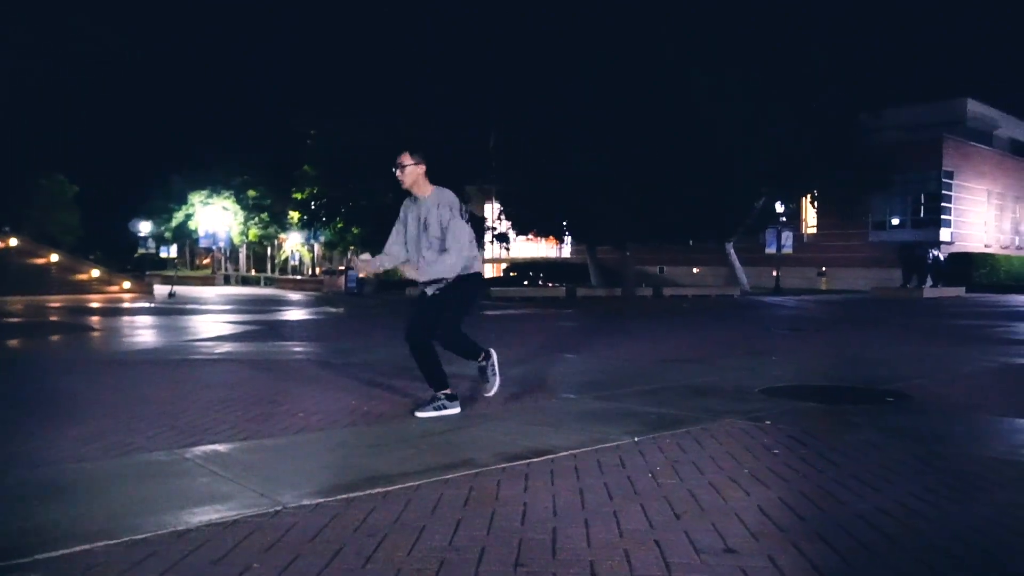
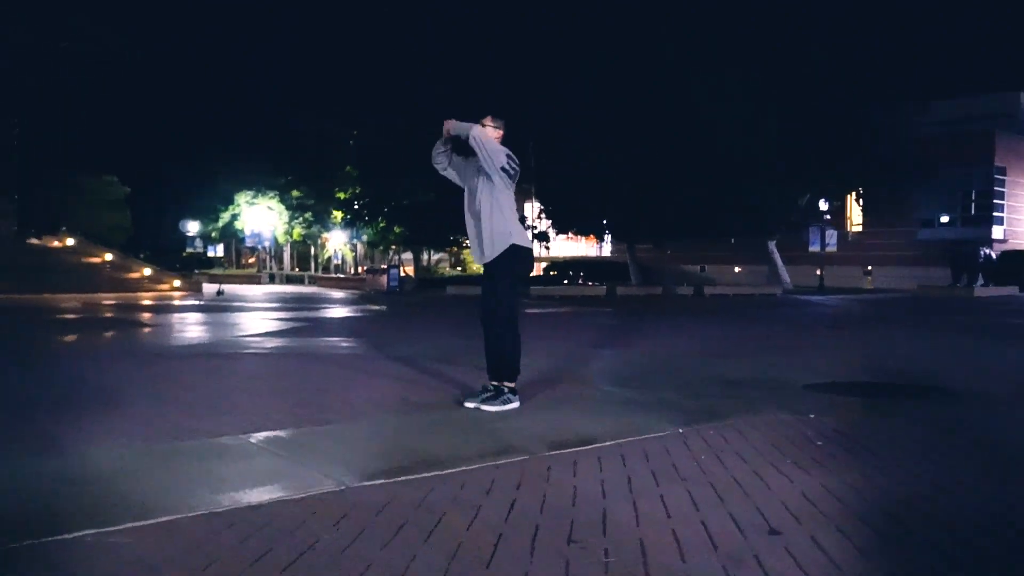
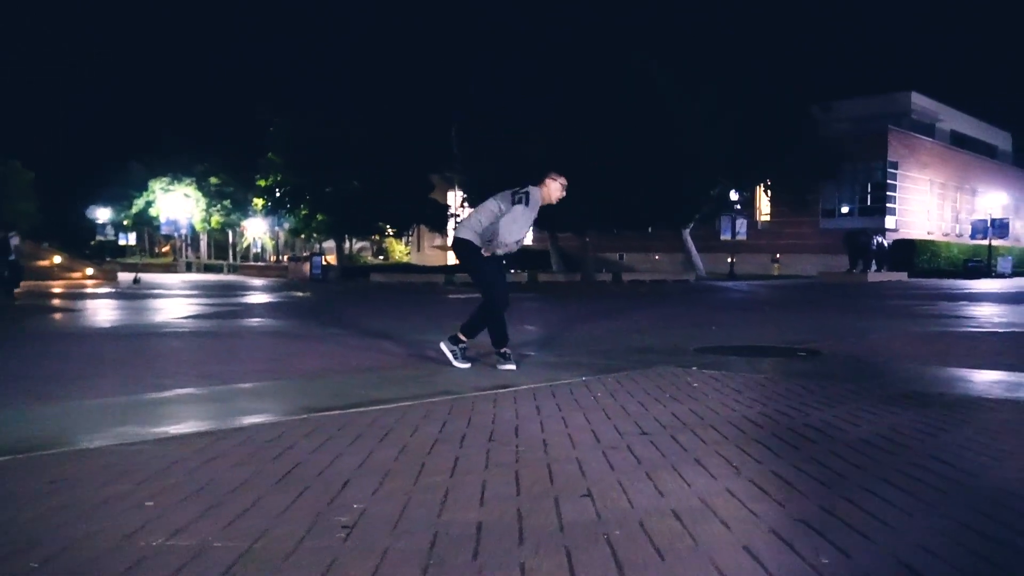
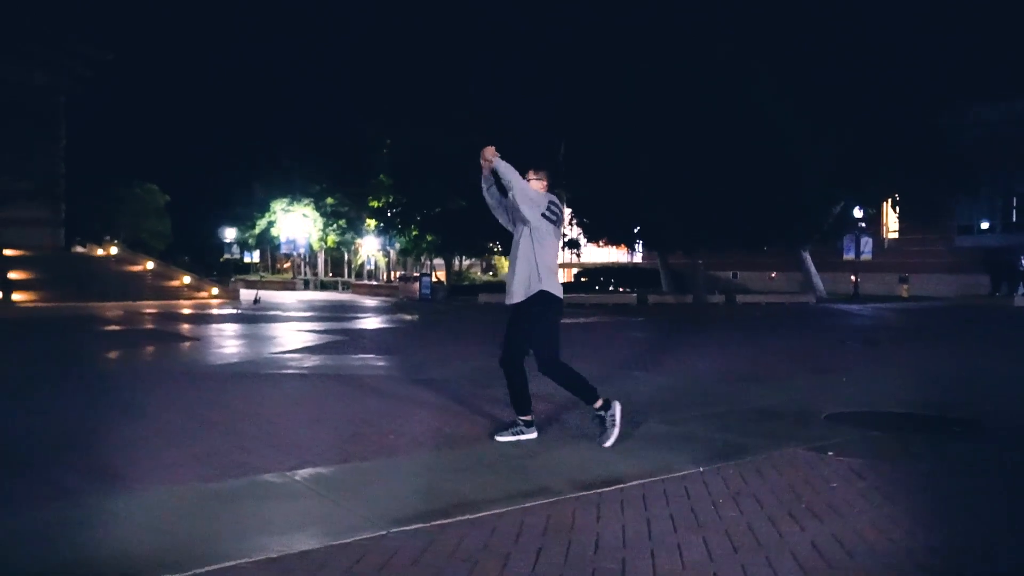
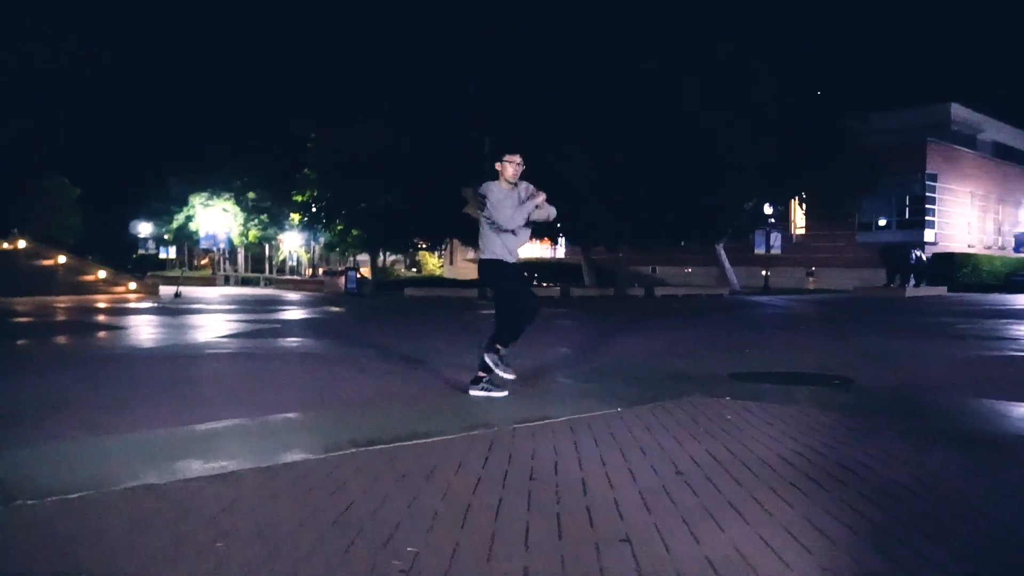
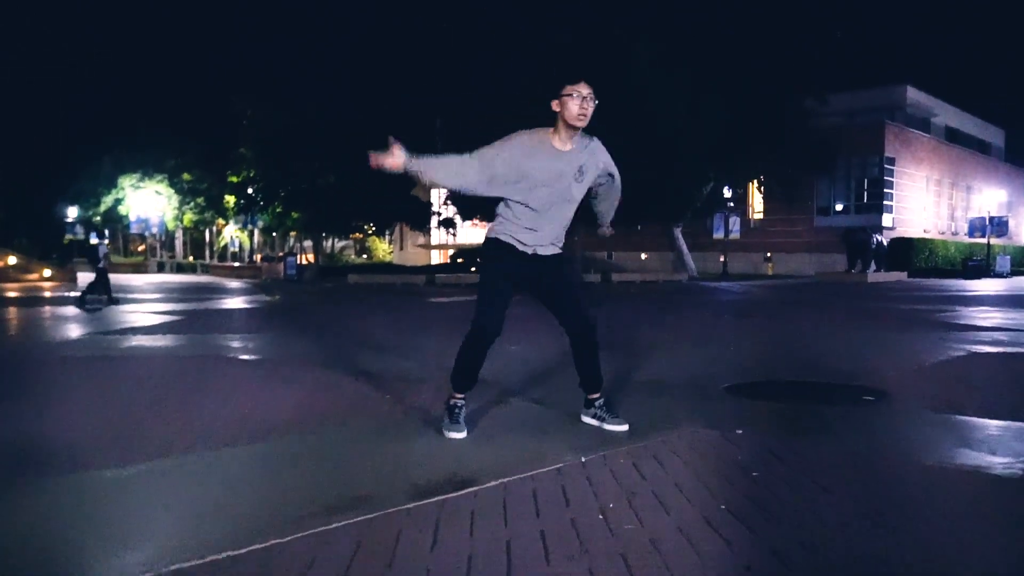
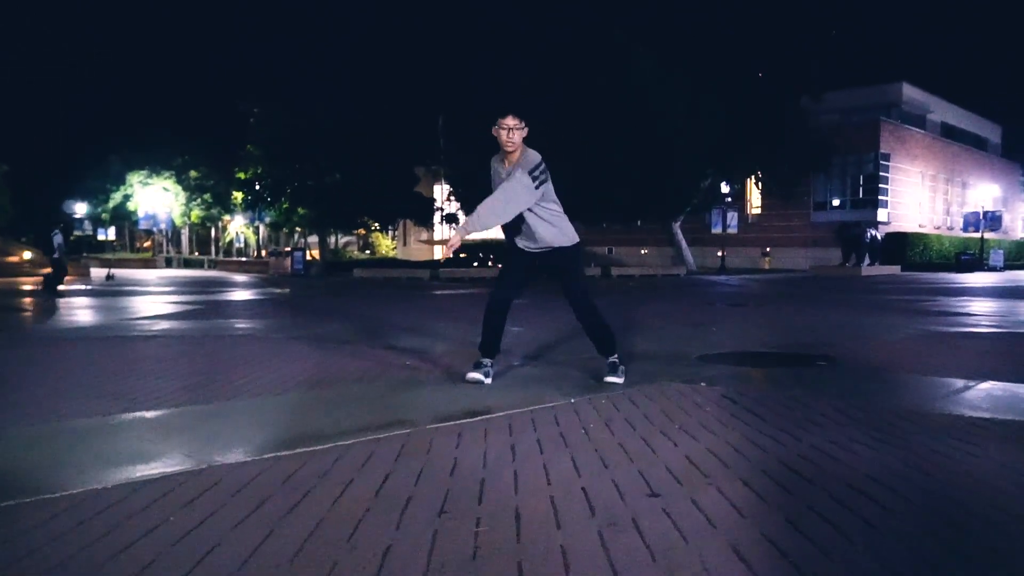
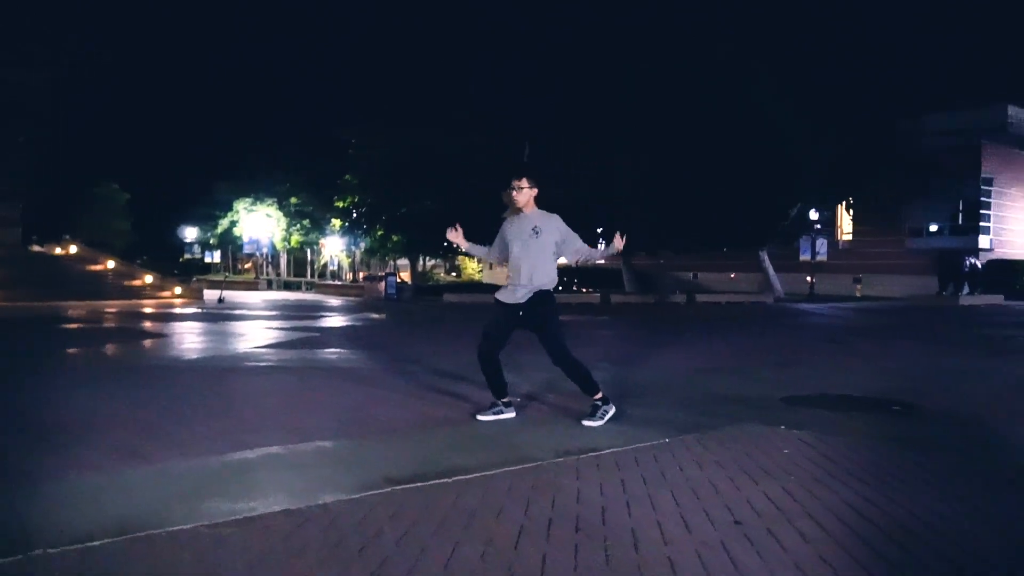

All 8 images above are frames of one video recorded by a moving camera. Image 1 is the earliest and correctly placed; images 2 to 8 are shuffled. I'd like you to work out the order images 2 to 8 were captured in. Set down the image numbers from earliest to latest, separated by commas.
2, 4, 8, 5, 3, 7, 6
